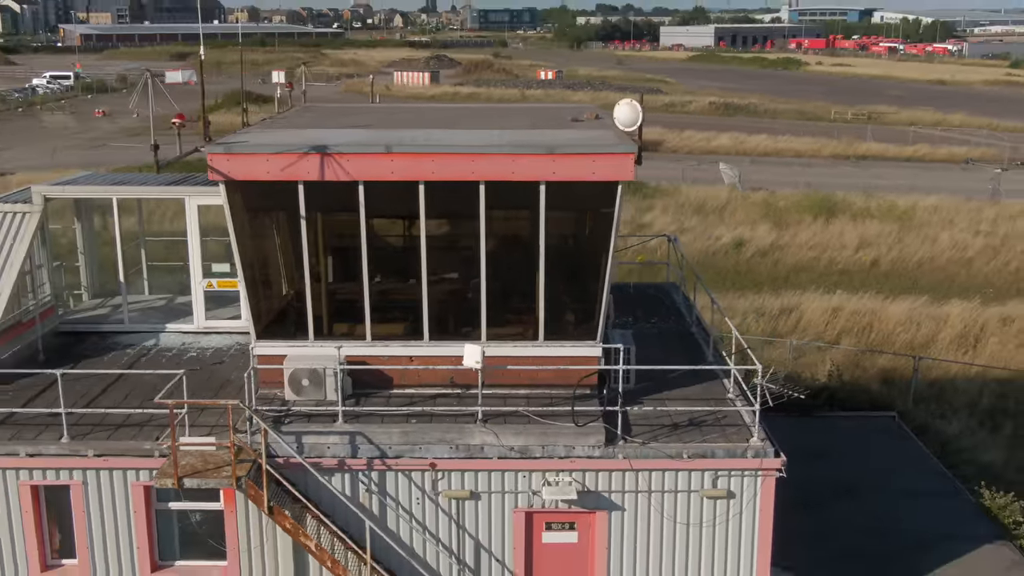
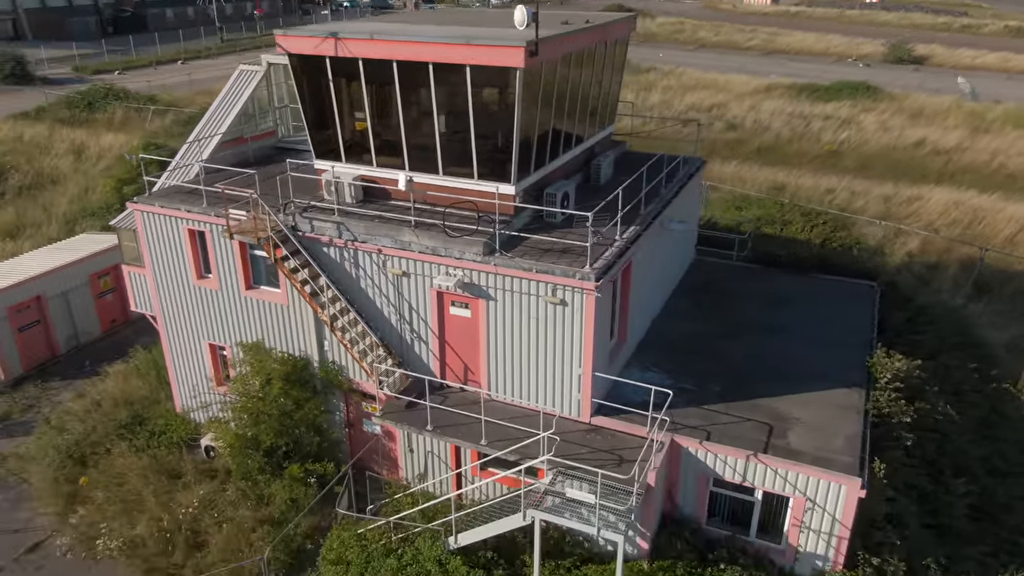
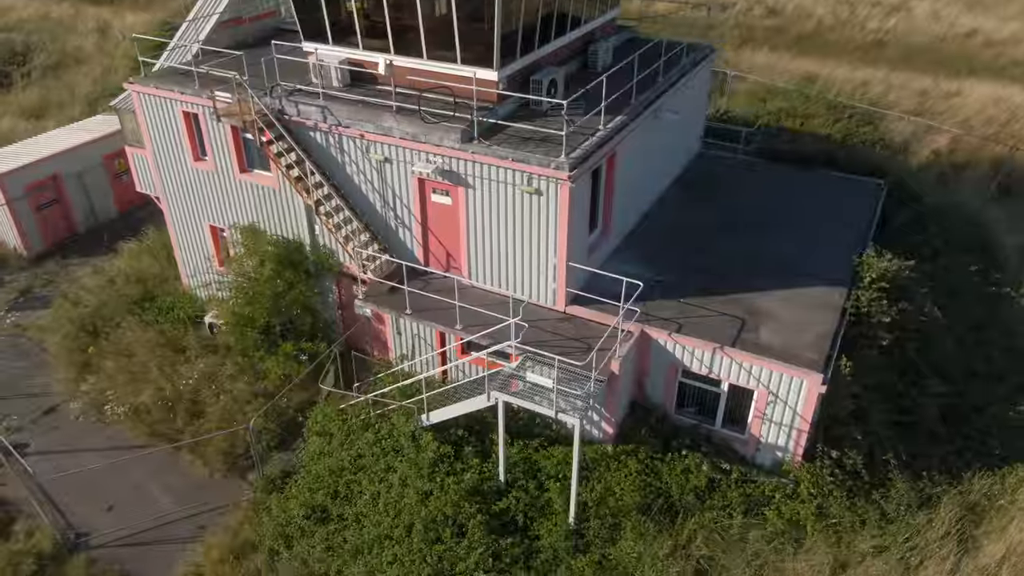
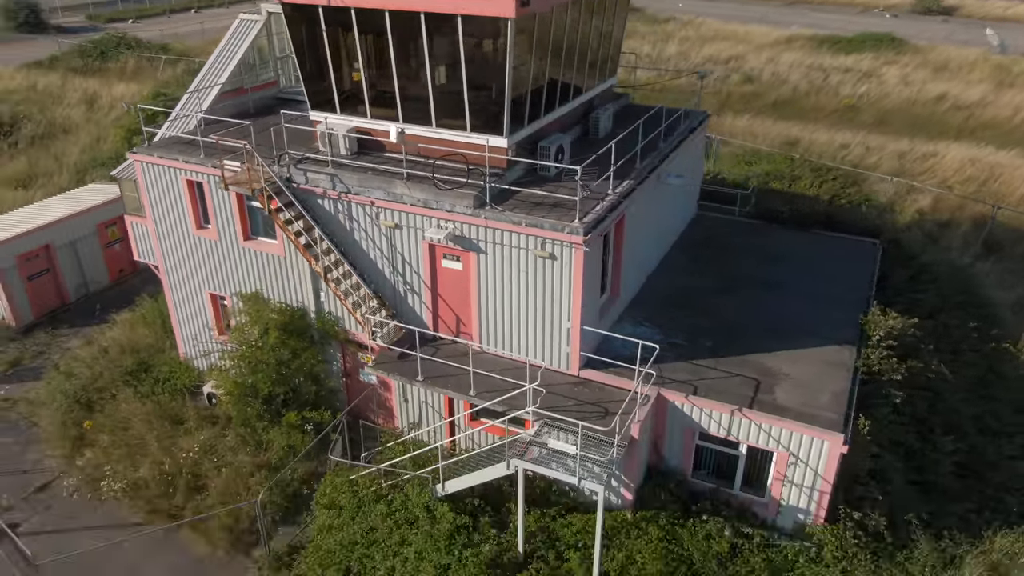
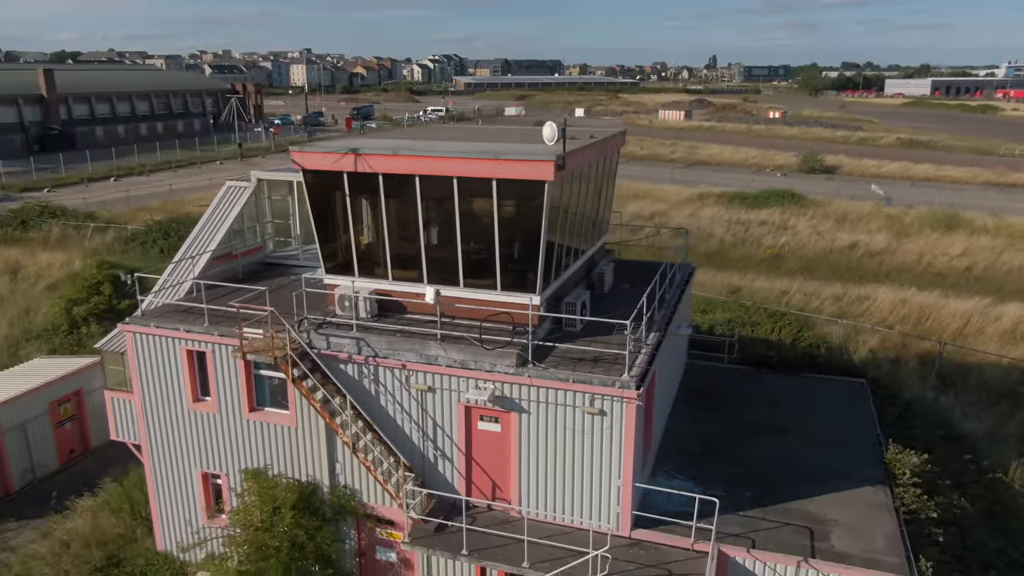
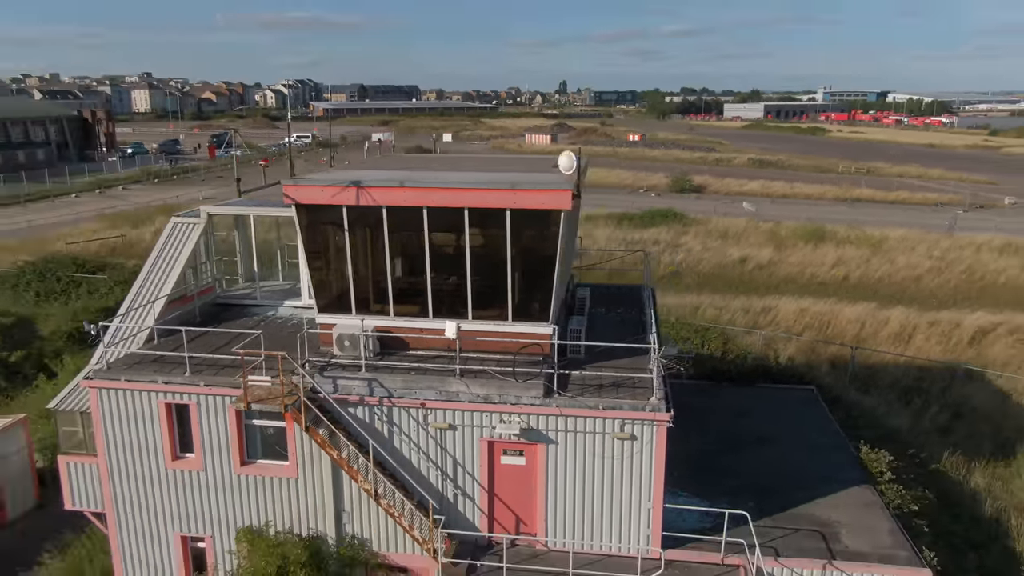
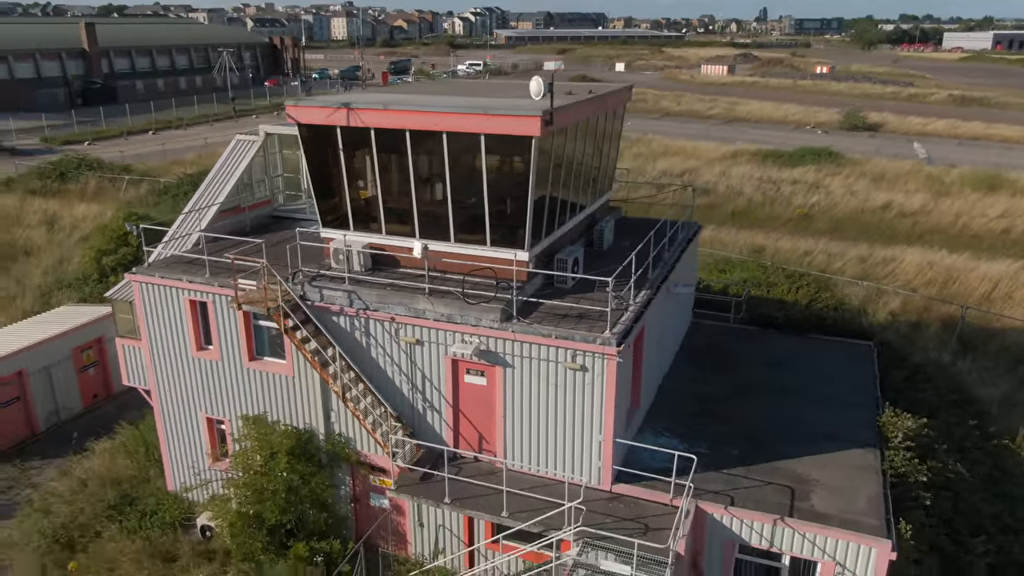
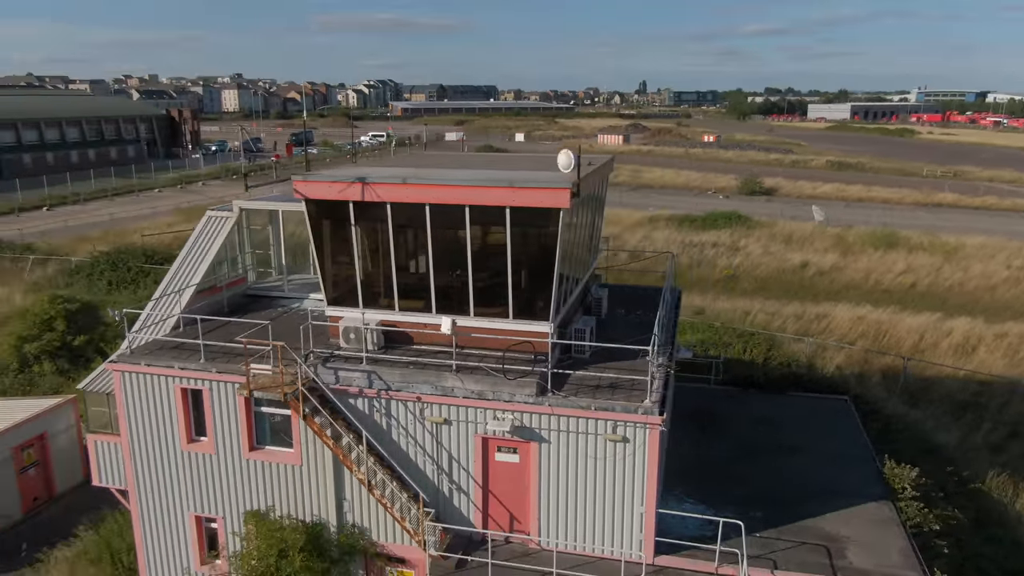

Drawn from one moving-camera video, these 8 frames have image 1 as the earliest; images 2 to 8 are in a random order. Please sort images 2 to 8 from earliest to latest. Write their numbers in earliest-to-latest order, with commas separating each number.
6, 8, 5, 7, 2, 4, 3
